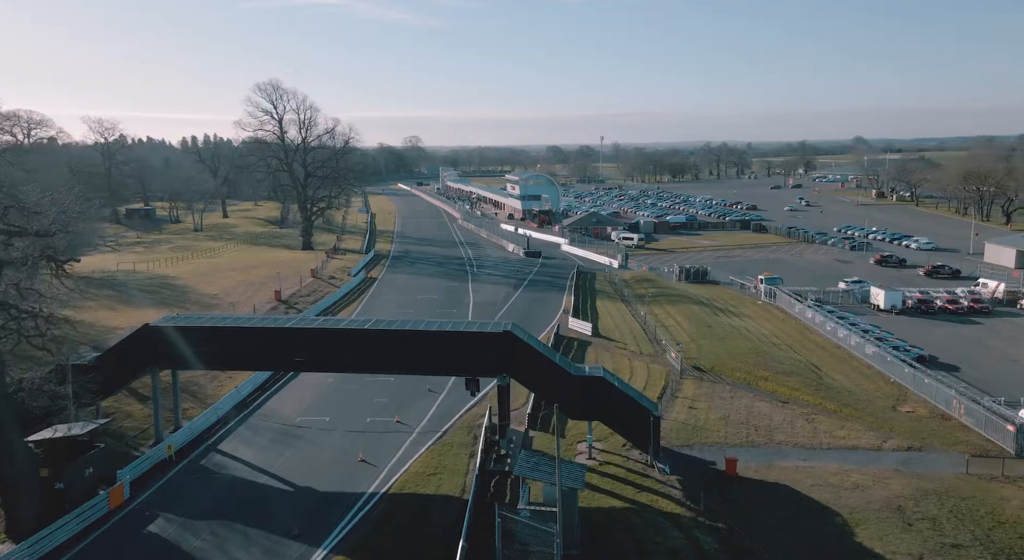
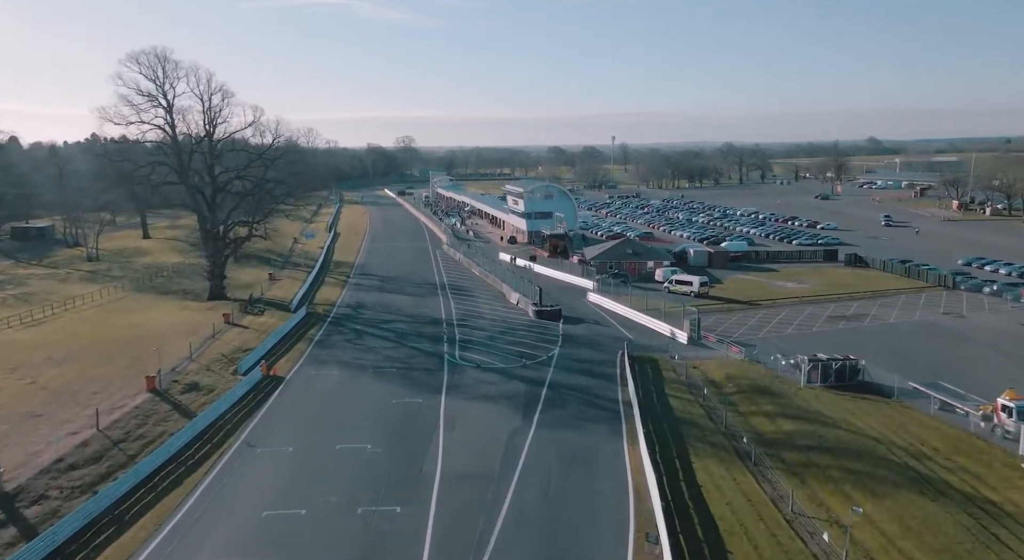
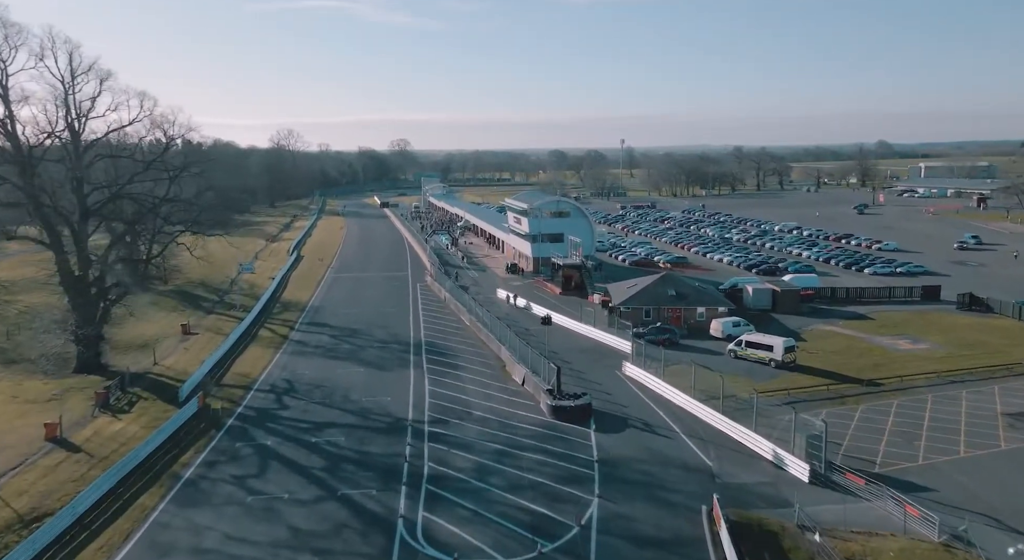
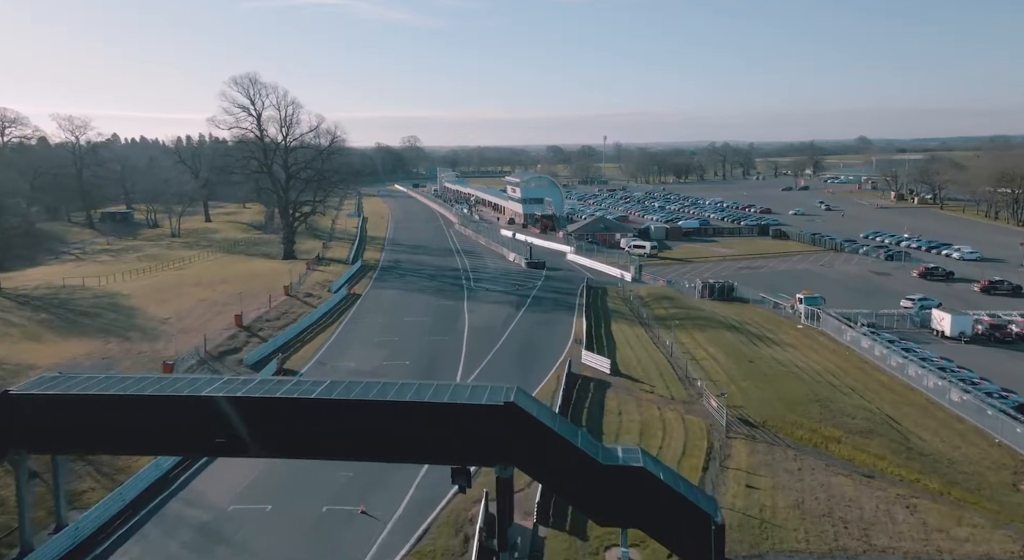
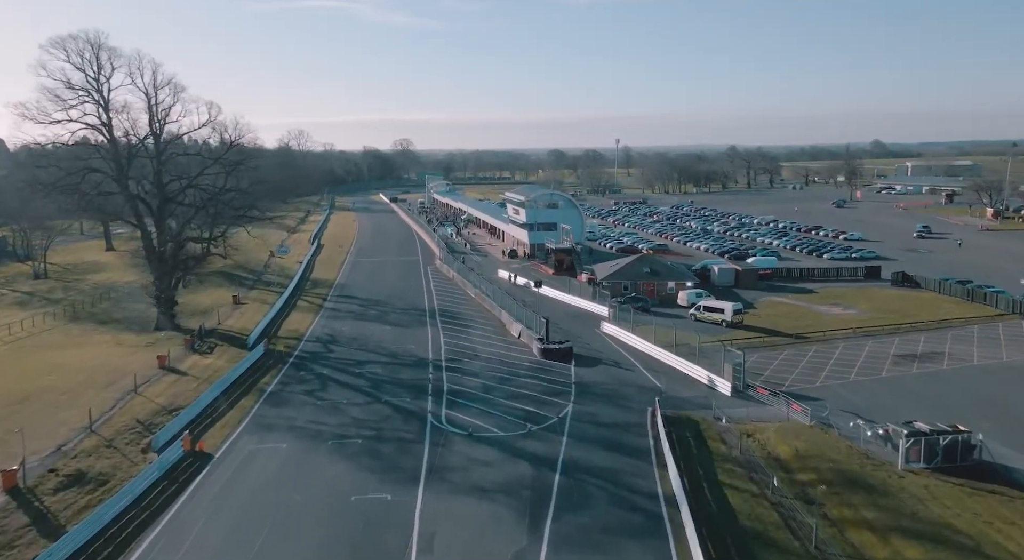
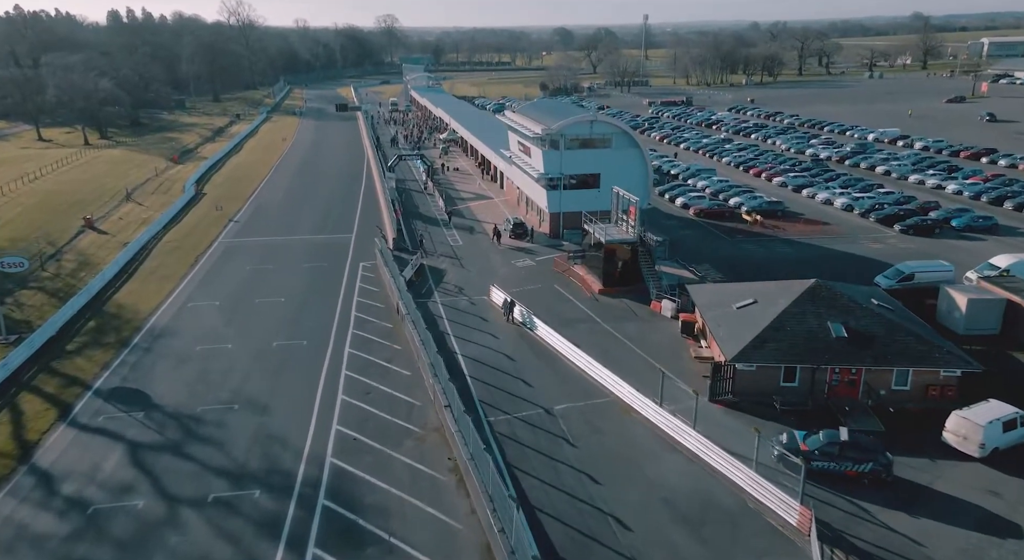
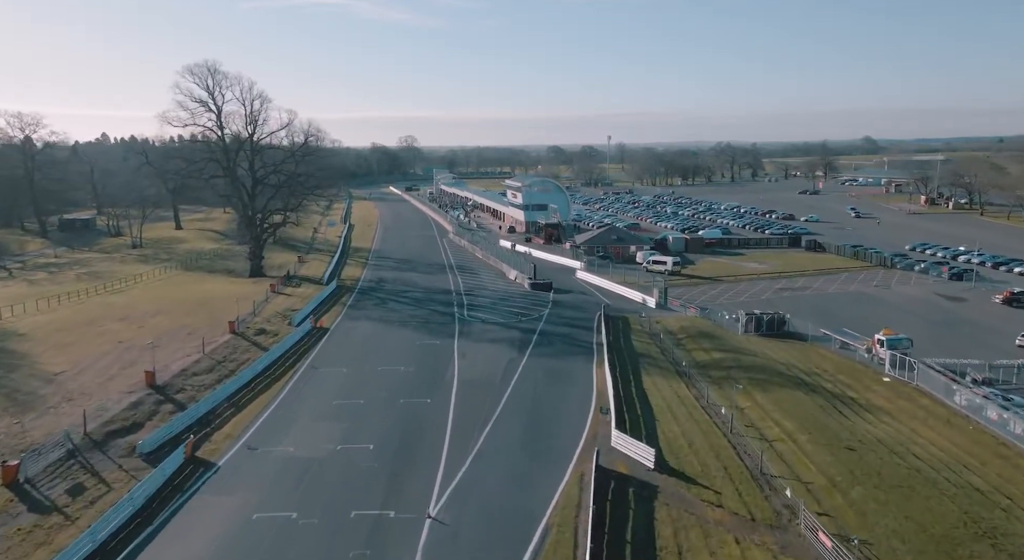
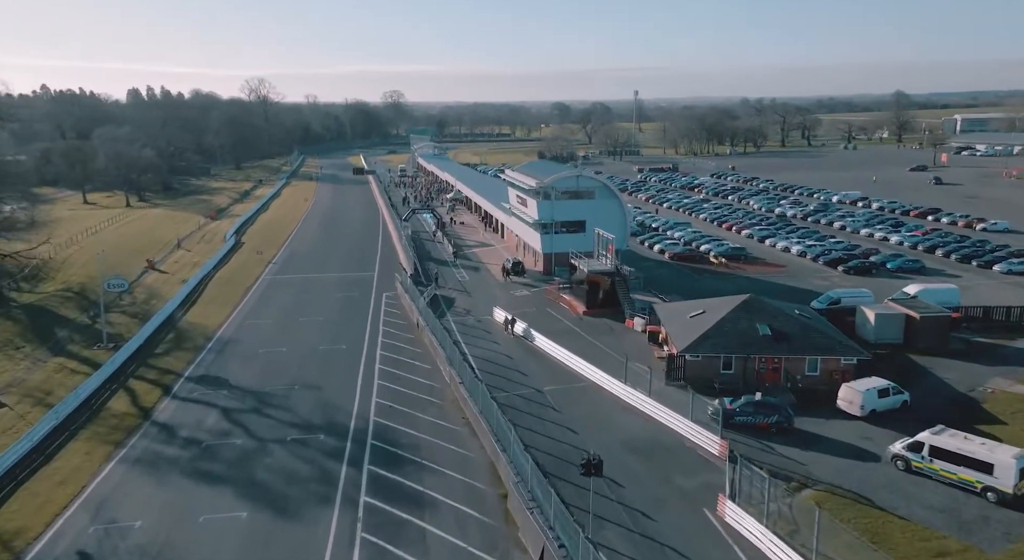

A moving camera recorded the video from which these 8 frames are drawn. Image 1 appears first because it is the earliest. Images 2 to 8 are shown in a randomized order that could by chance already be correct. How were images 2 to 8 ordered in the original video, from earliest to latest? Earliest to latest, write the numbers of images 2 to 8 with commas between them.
4, 7, 2, 5, 3, 8, 6
